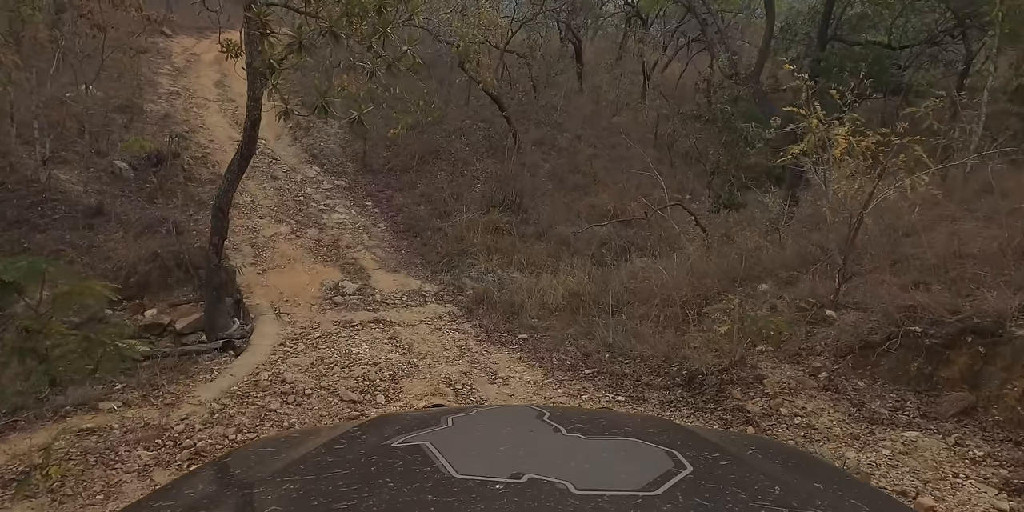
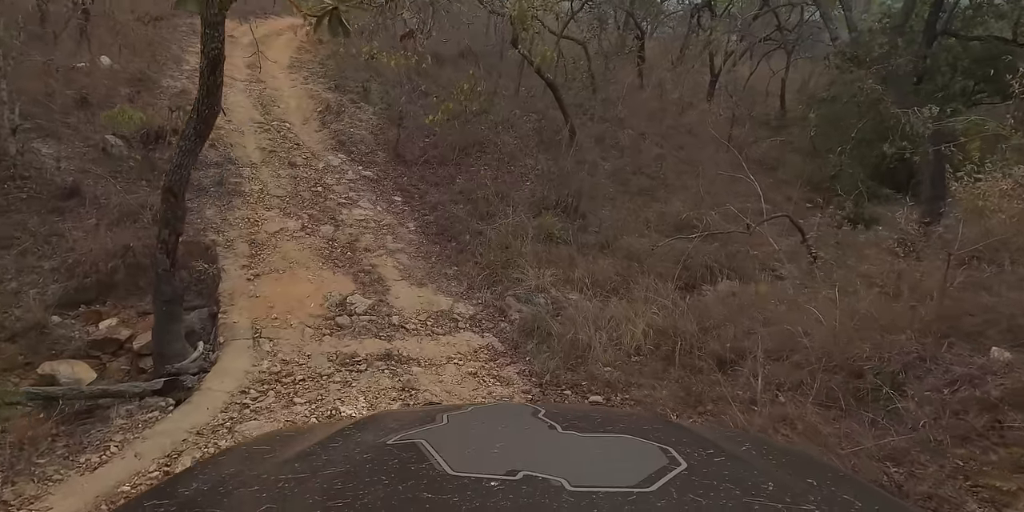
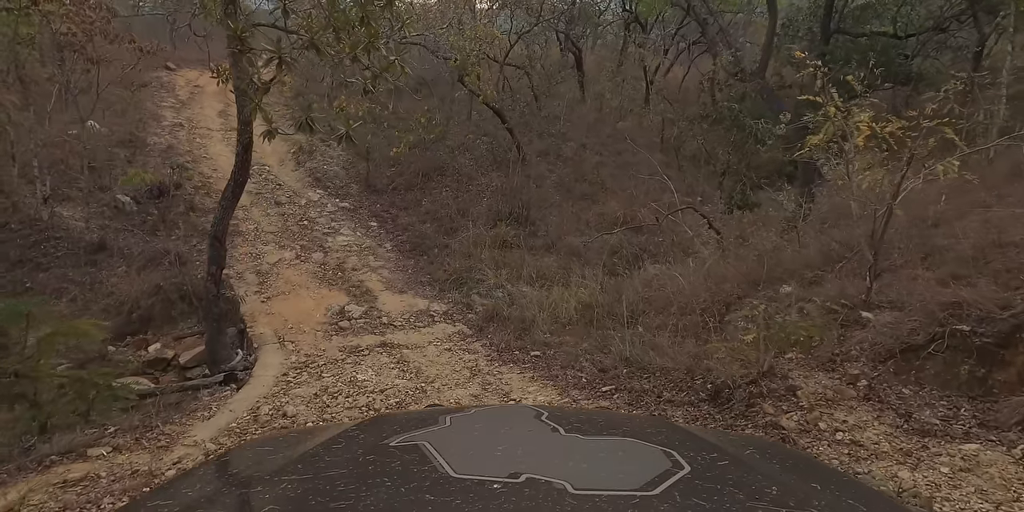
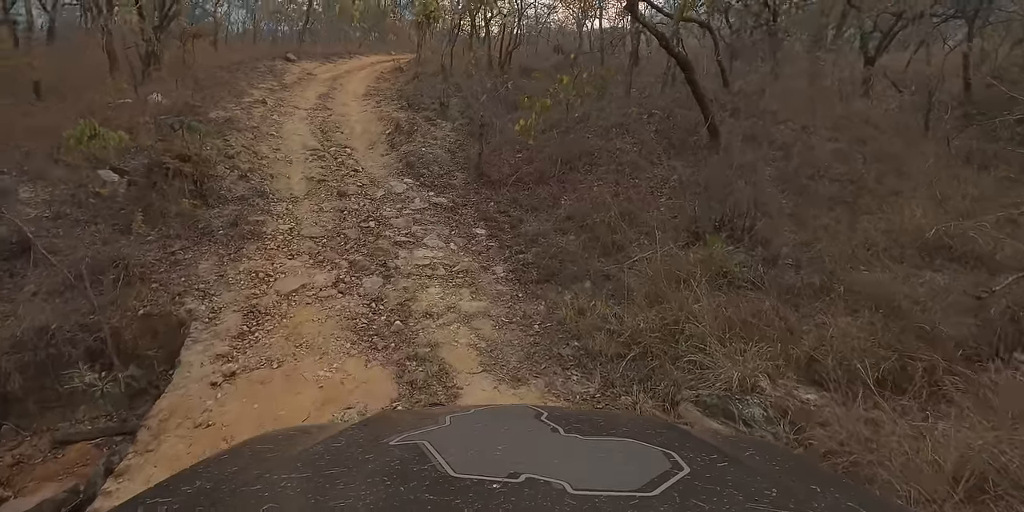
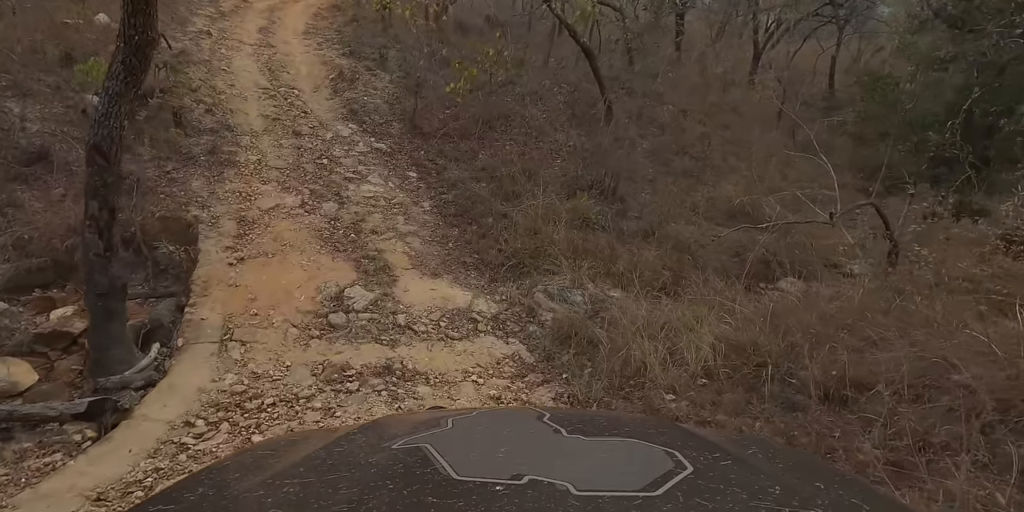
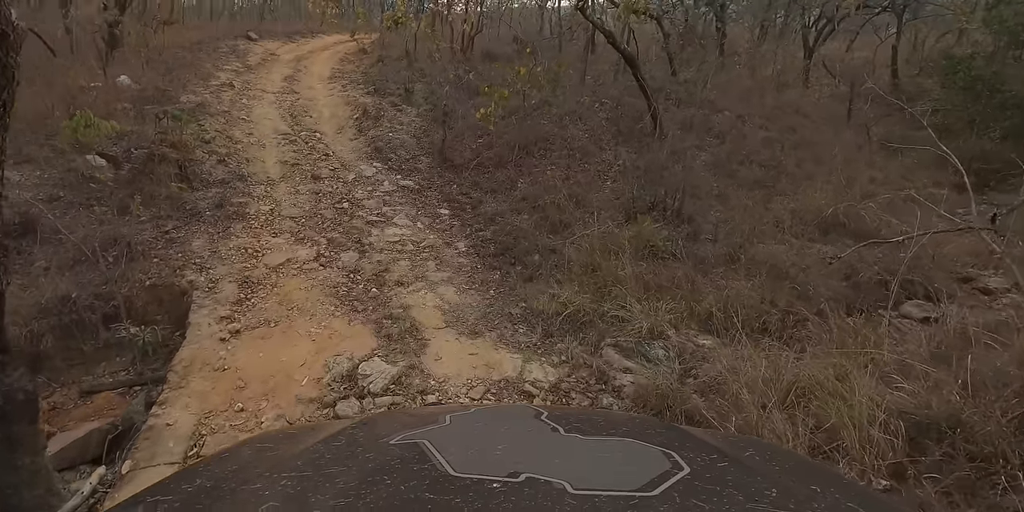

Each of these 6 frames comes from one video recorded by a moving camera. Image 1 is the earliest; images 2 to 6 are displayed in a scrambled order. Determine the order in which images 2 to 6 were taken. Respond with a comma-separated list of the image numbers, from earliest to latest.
3, 2, 5, 6, 4
